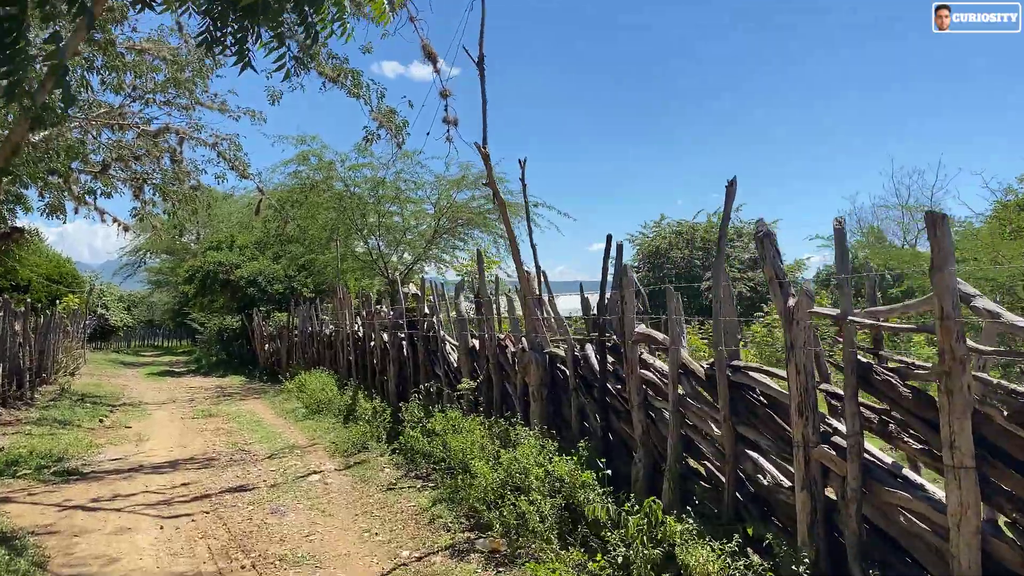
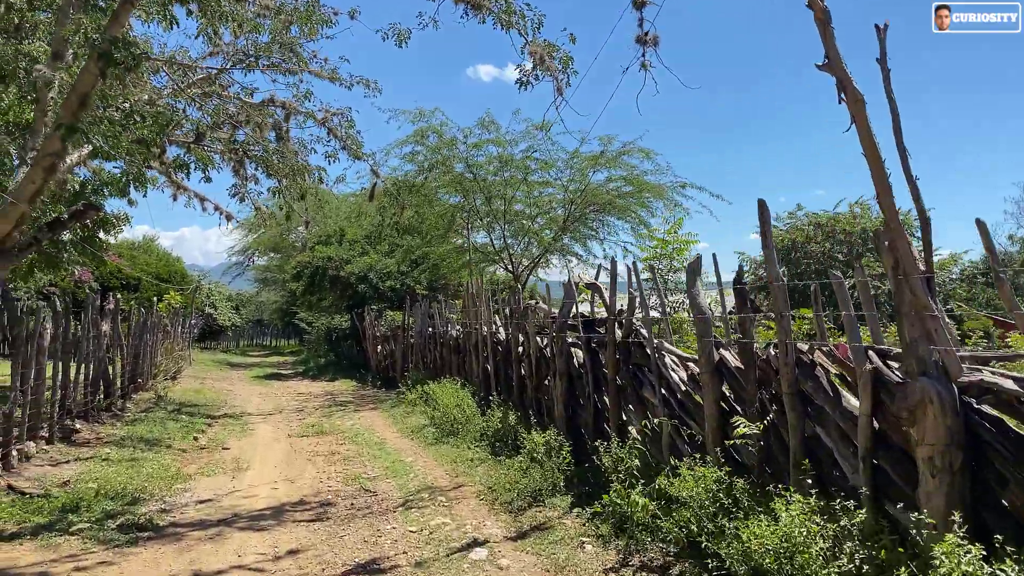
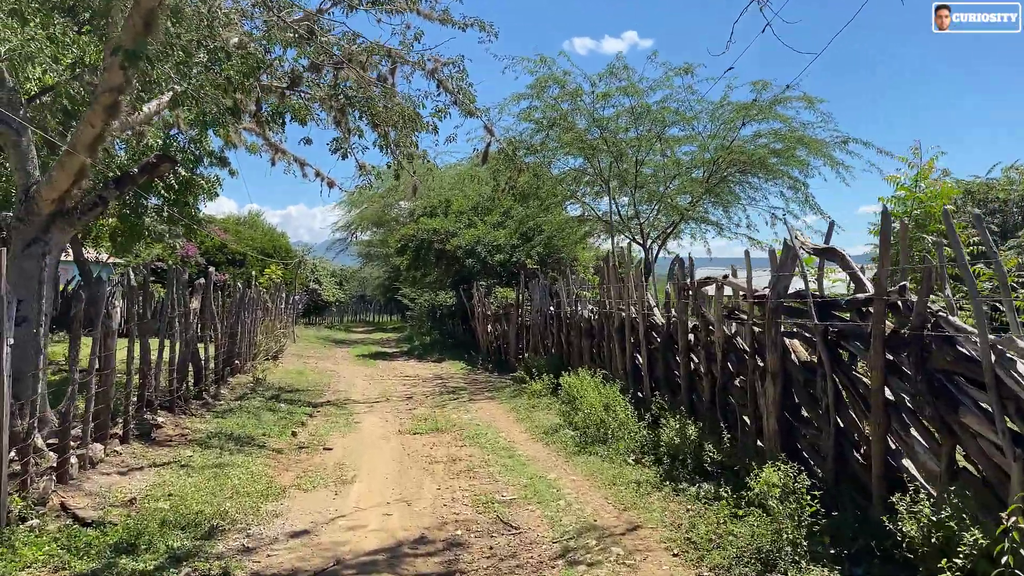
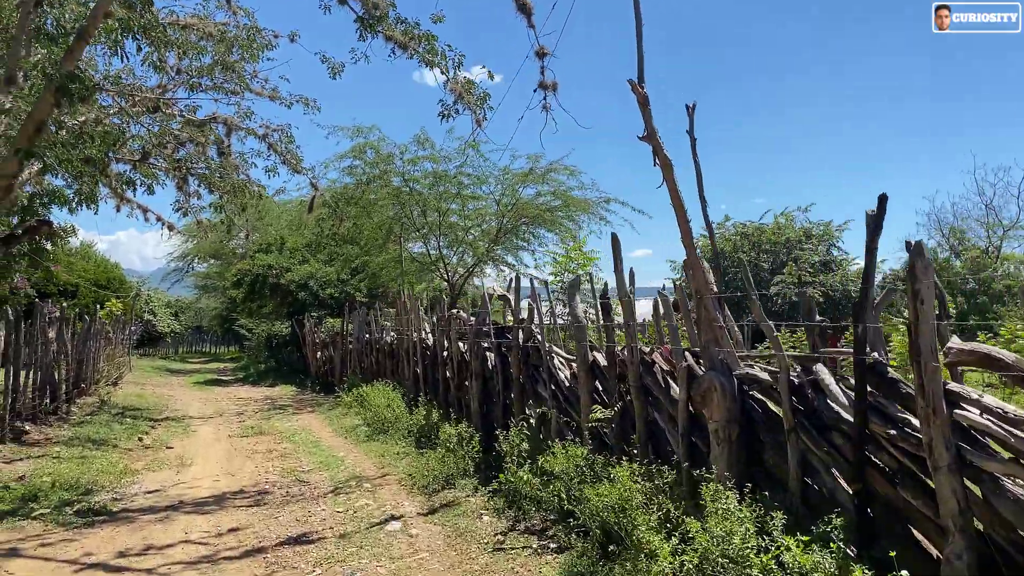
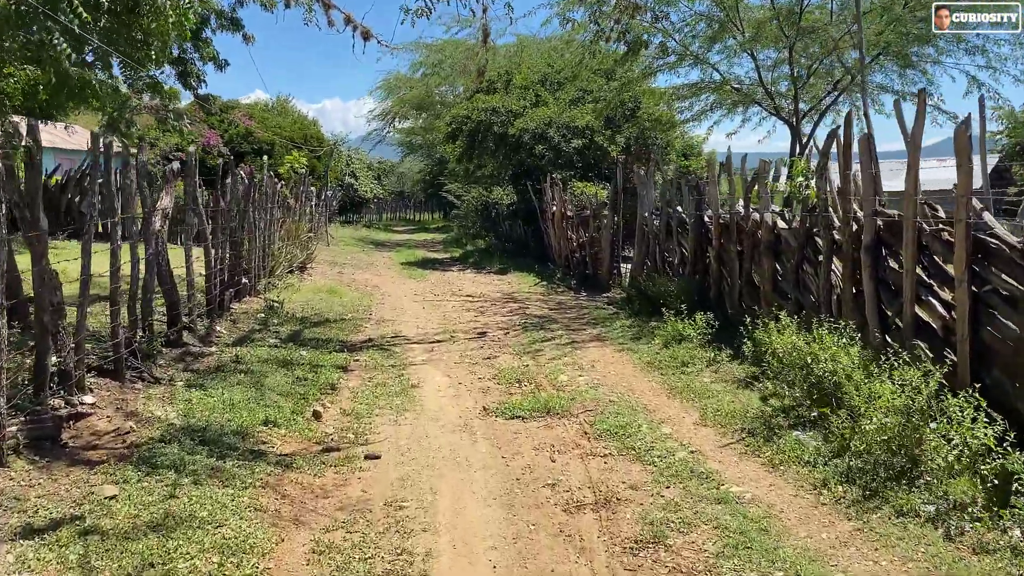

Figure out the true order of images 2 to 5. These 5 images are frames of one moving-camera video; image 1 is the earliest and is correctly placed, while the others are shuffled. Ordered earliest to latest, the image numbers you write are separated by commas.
4, 2, 3, 5
